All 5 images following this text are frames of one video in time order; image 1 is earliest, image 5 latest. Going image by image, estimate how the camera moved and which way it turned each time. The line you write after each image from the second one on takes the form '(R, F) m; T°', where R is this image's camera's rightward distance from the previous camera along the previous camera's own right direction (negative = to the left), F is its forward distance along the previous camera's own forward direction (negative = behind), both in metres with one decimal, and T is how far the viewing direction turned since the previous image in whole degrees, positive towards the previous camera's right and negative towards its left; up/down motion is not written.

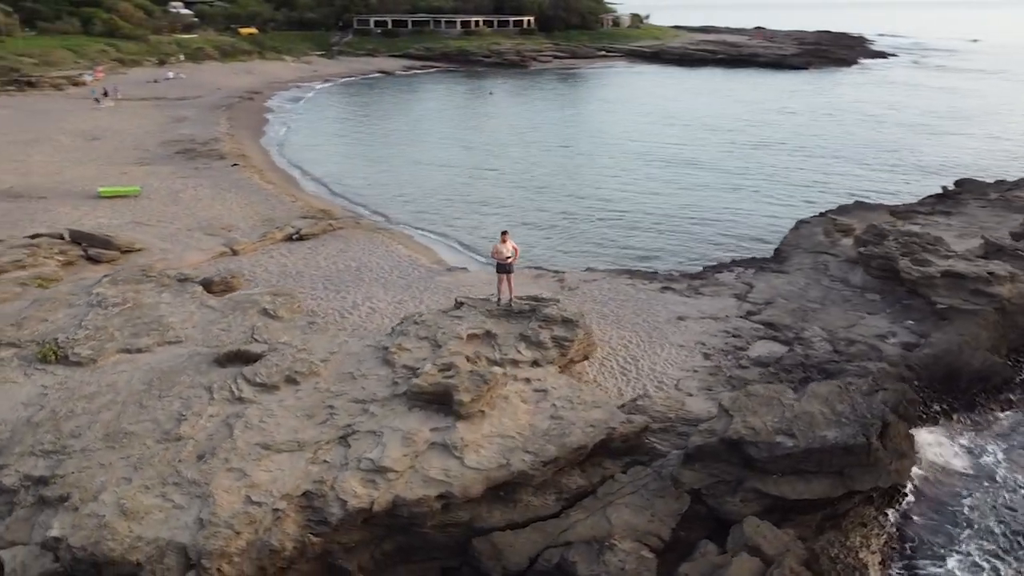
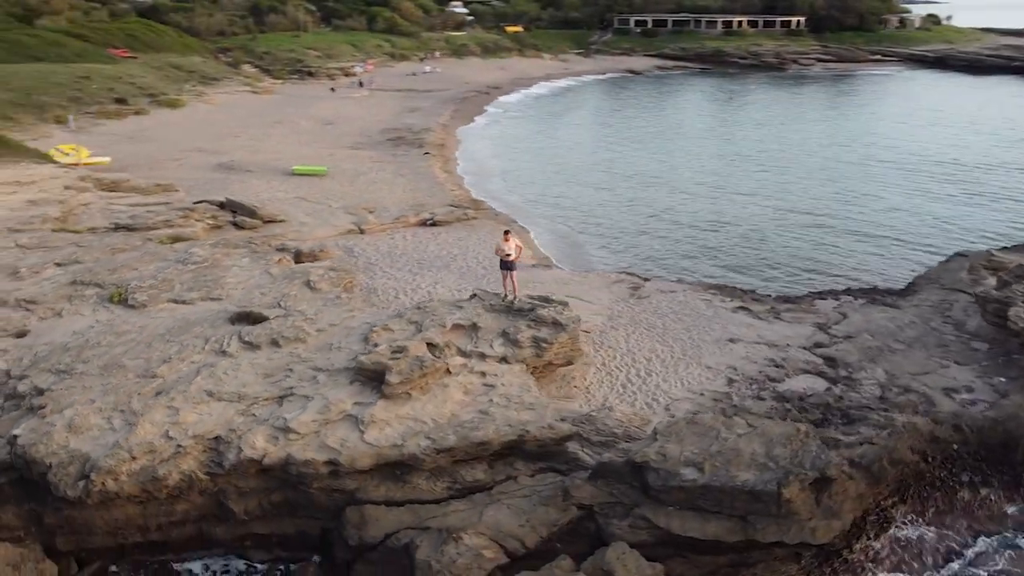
(+4.4, +0.4) m; -19°
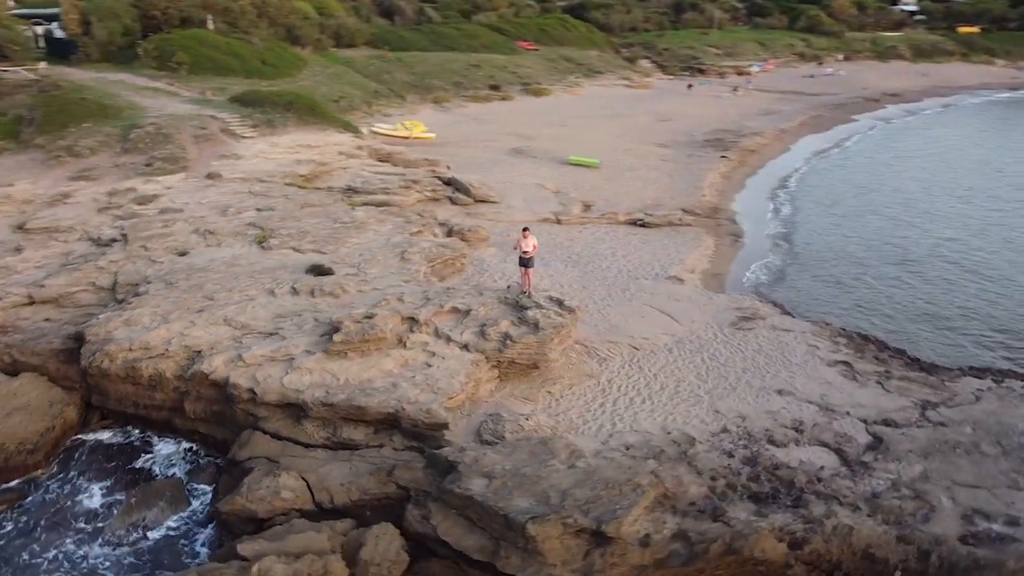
(+7.0, +1.5) m; -30°
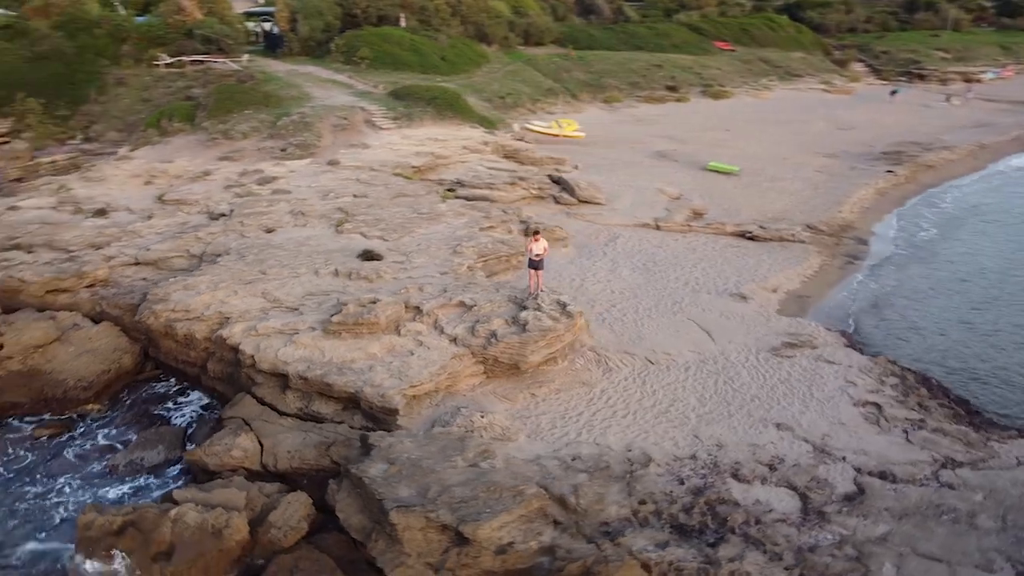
(+3.7, +0.4) m; -15°
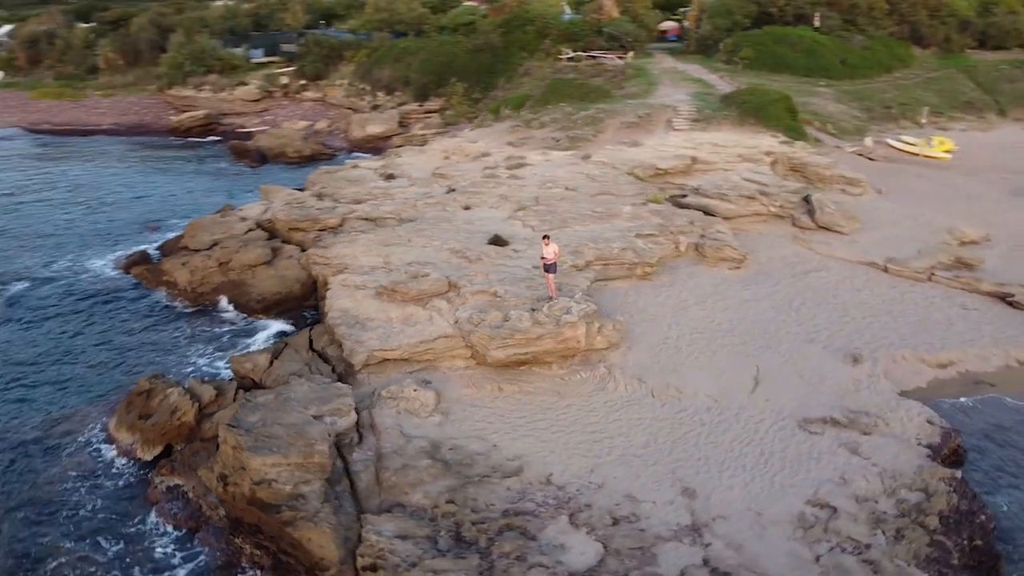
(+8.0, +2.0) m; -34°
